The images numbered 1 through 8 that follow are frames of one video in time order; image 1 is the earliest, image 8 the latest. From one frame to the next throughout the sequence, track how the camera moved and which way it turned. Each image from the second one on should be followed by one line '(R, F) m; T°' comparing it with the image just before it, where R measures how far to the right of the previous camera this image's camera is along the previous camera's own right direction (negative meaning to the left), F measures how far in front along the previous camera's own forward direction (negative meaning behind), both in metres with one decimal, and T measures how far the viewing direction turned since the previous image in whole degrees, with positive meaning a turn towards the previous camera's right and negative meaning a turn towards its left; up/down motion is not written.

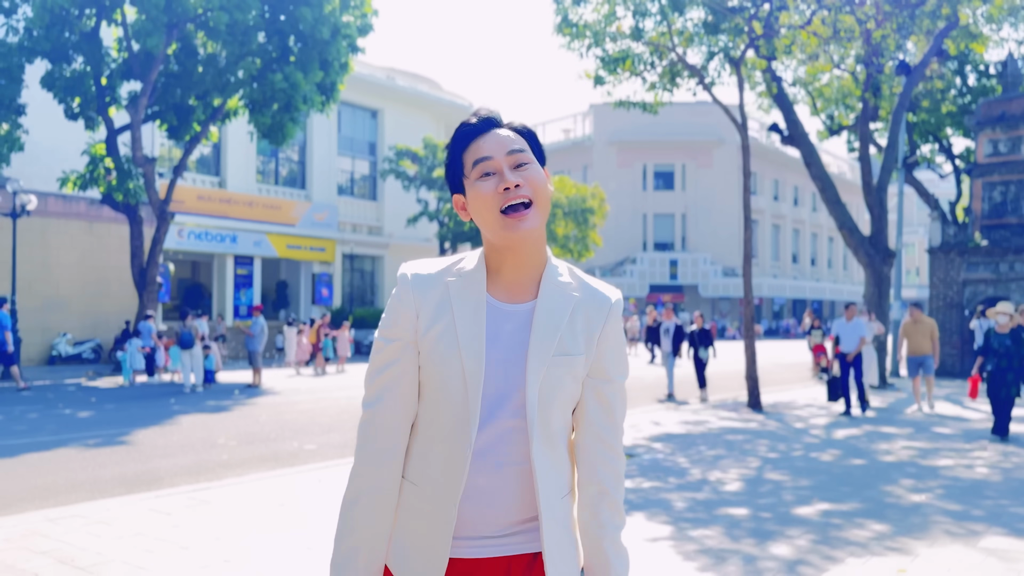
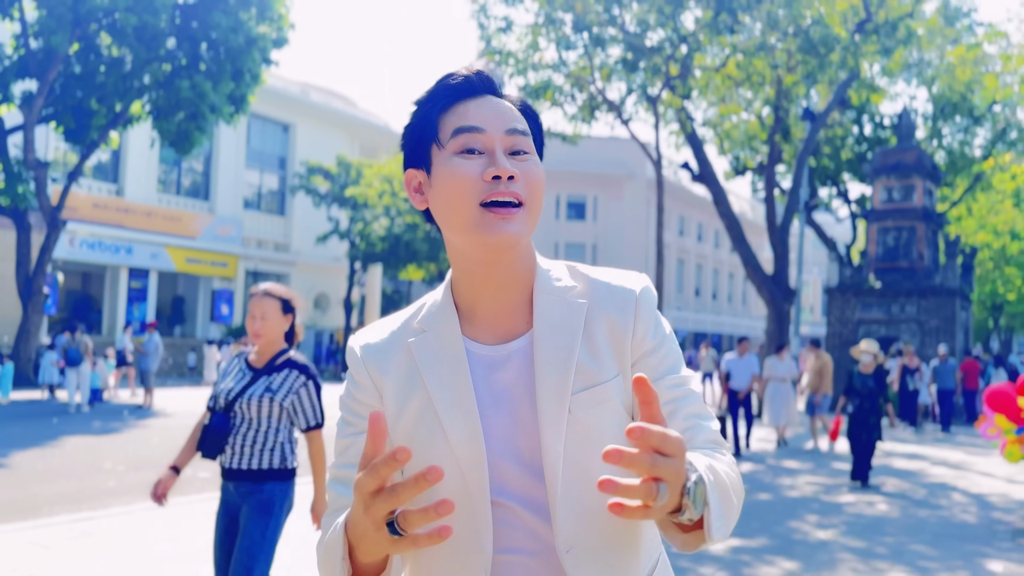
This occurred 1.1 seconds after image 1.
(-0.1, +0.1) m; +6°
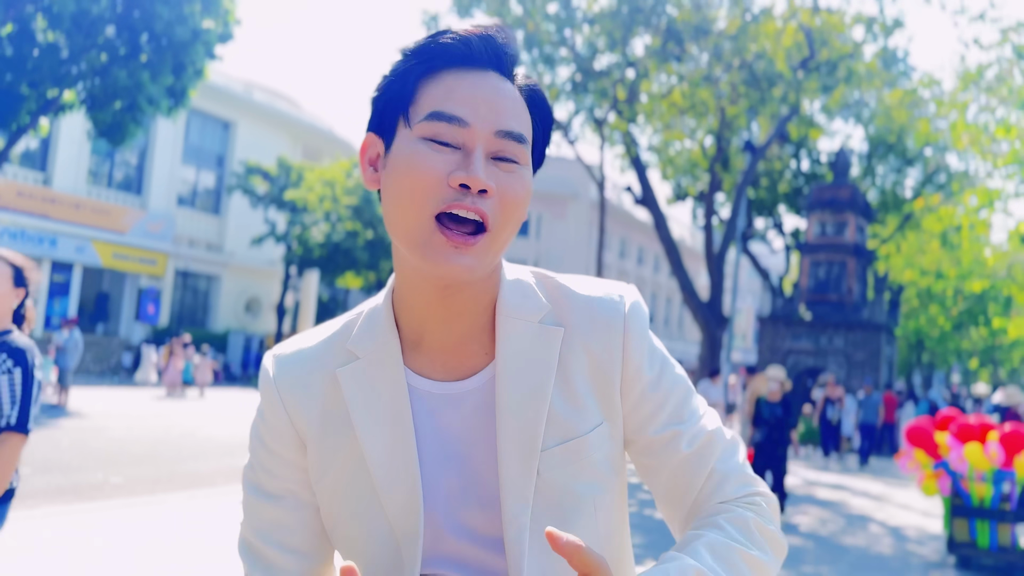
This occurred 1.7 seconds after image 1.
(0.0, +0.1) m; +4°
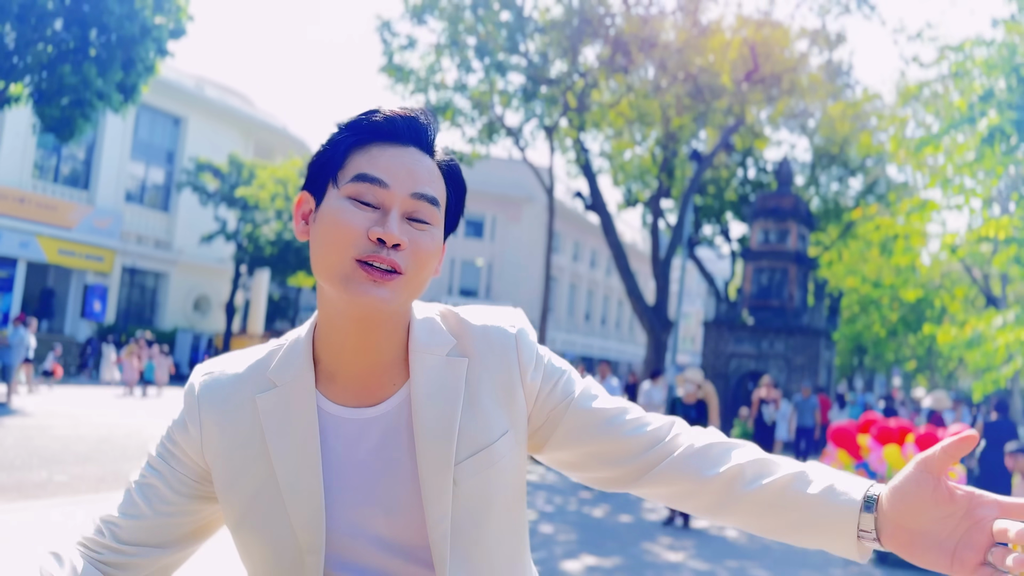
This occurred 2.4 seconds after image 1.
(+0.1, -0.2) m; +3°
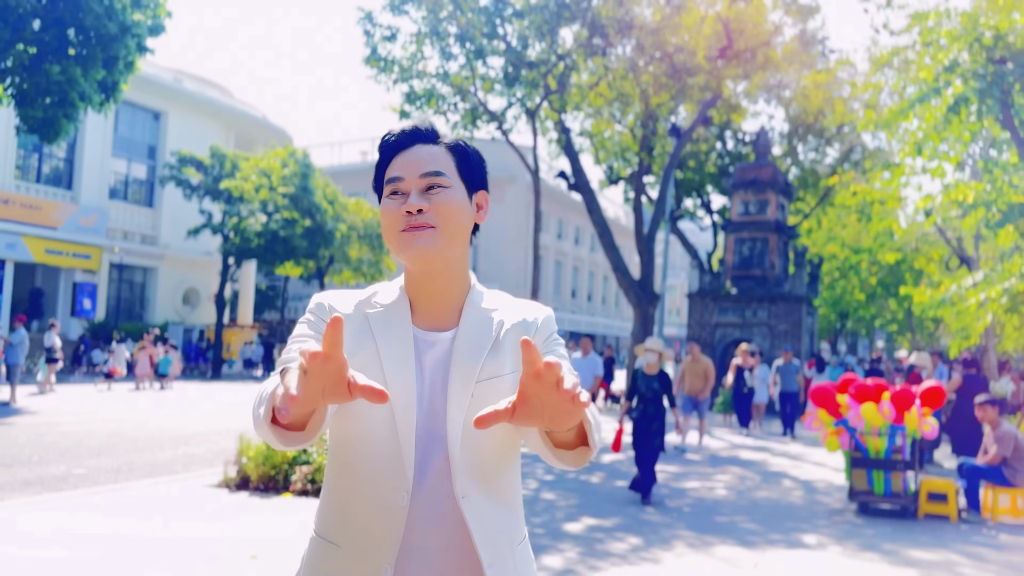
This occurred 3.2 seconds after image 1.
(-0.1, -0.4) m; +1°
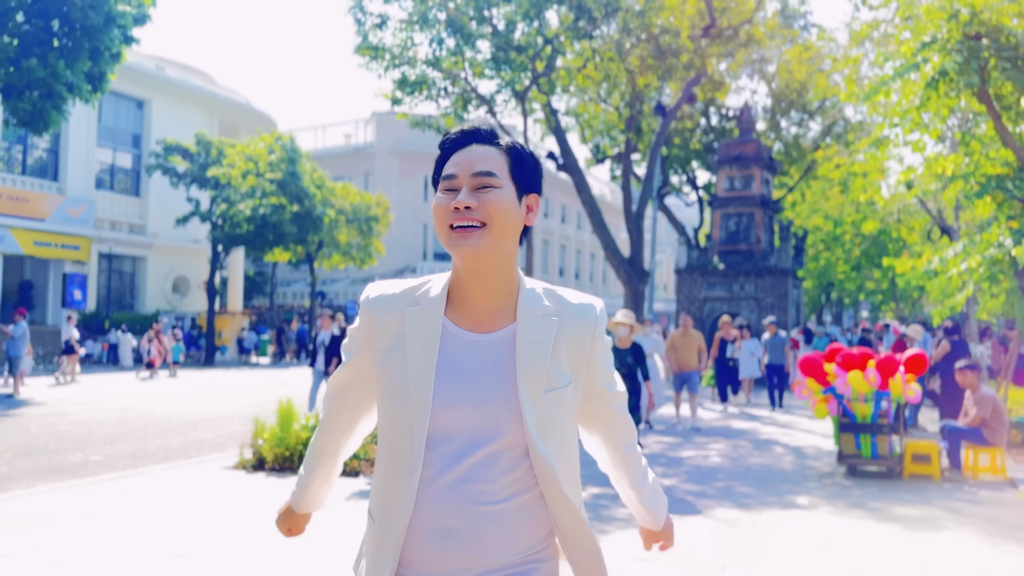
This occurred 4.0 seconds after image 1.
(-0.1, -0.3) m; +1°
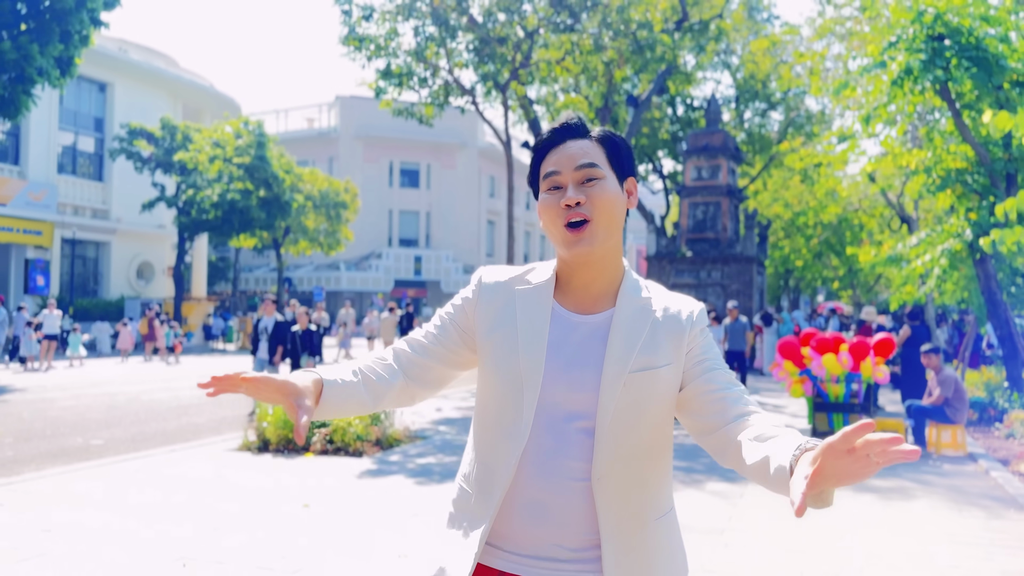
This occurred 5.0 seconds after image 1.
(-0.4, -0.4) m; +3°
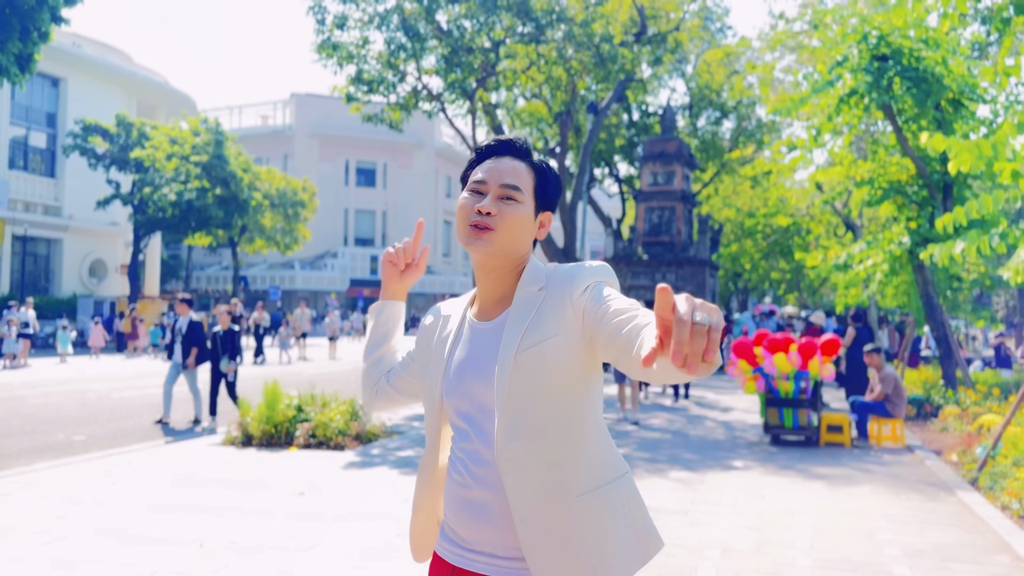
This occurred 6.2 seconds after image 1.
(-0.2, -0.5) m; +3°
